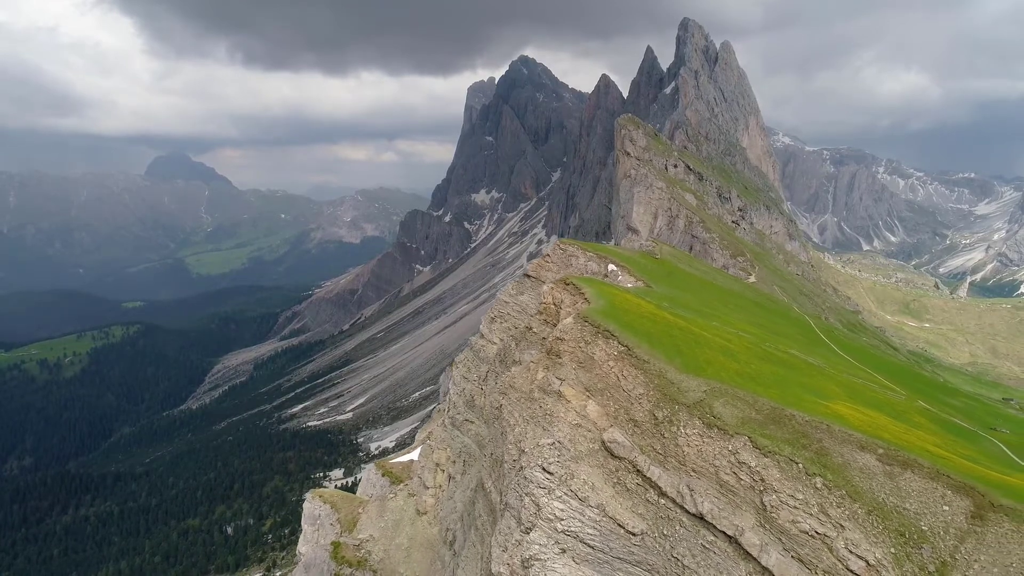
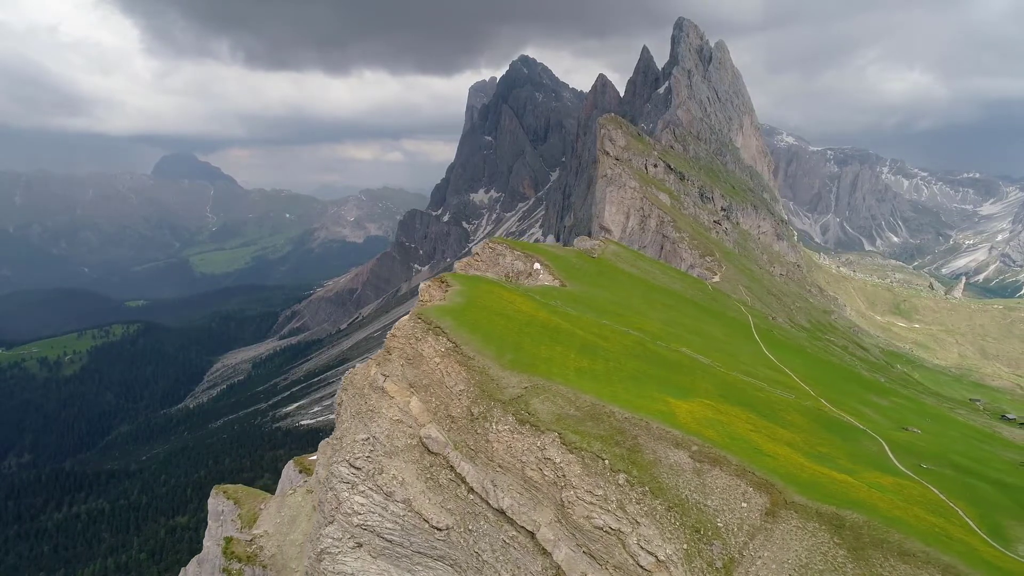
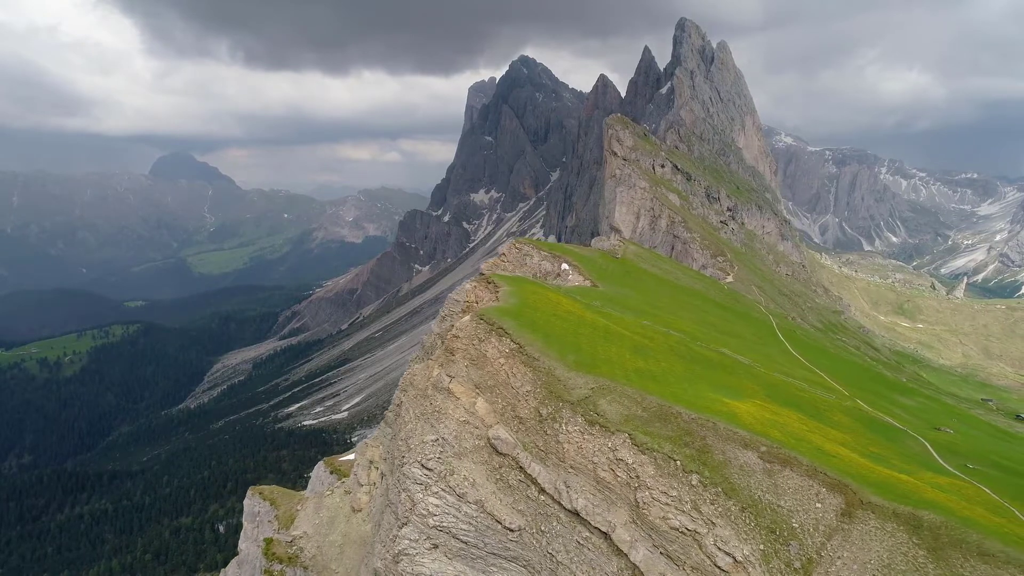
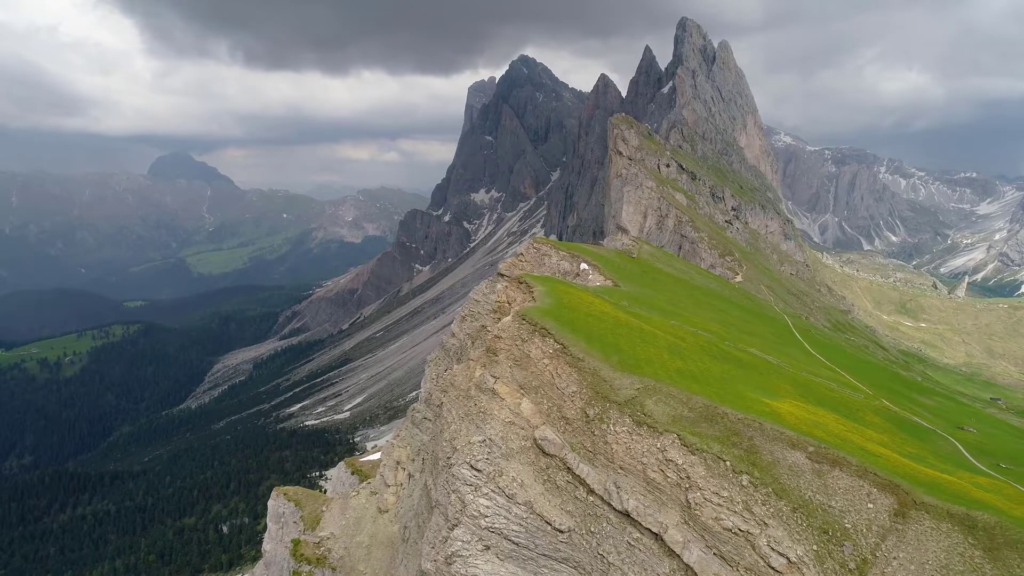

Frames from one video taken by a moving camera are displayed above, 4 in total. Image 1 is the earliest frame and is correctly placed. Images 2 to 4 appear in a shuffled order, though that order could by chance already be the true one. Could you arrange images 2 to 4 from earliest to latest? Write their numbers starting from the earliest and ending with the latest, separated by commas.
4, 3, 2
